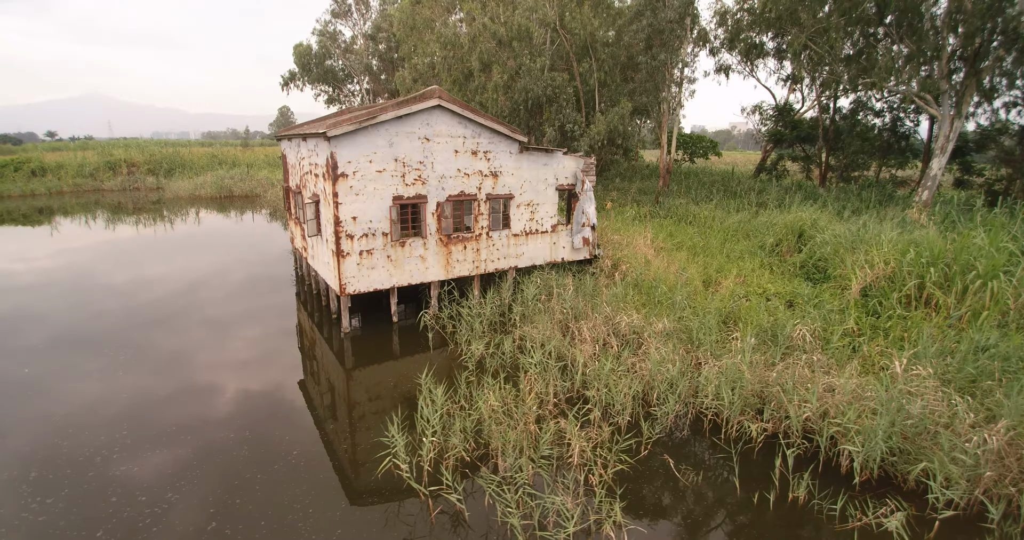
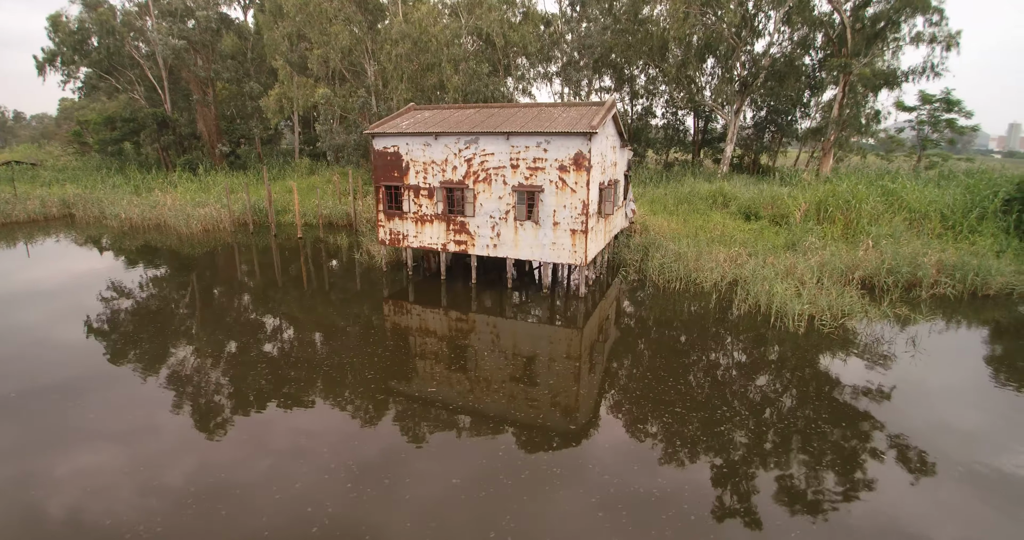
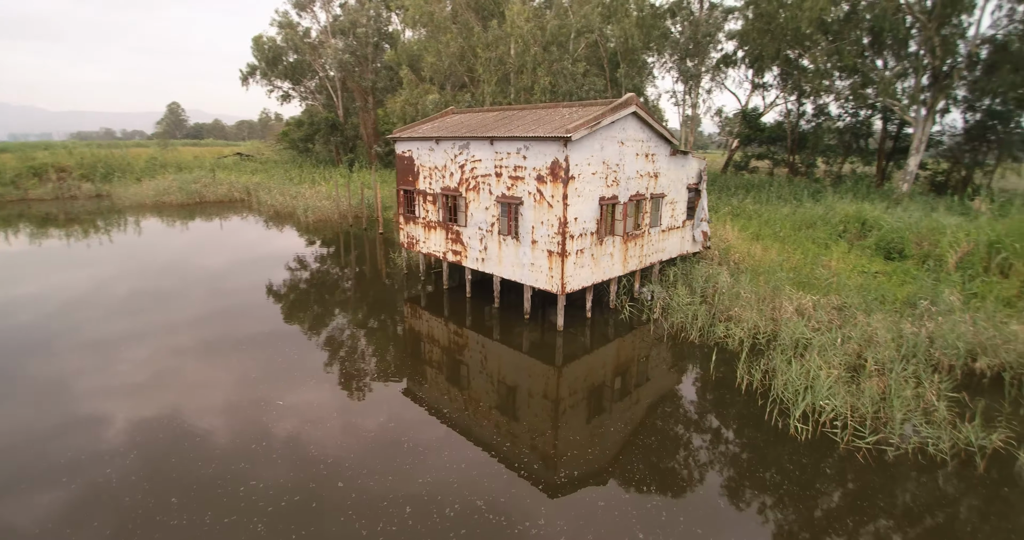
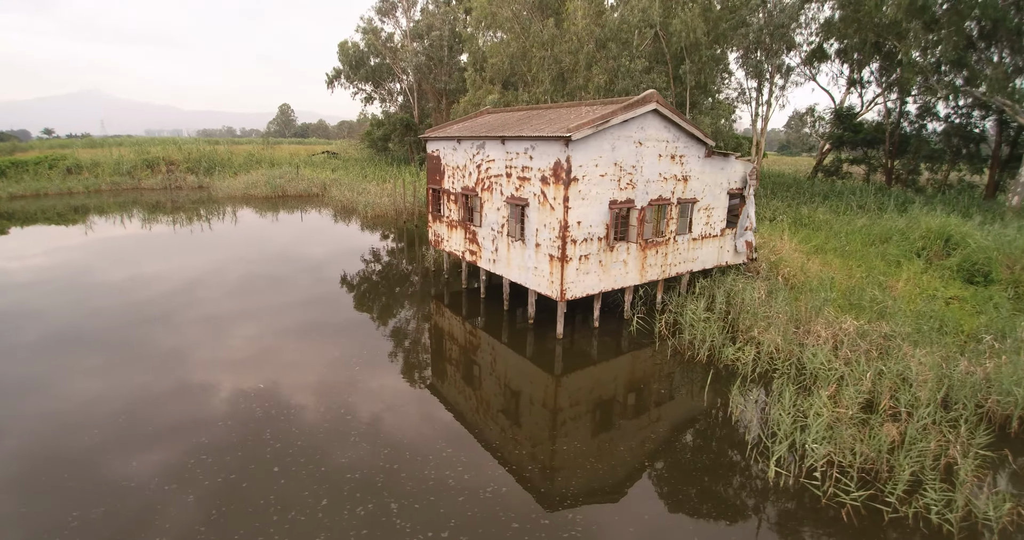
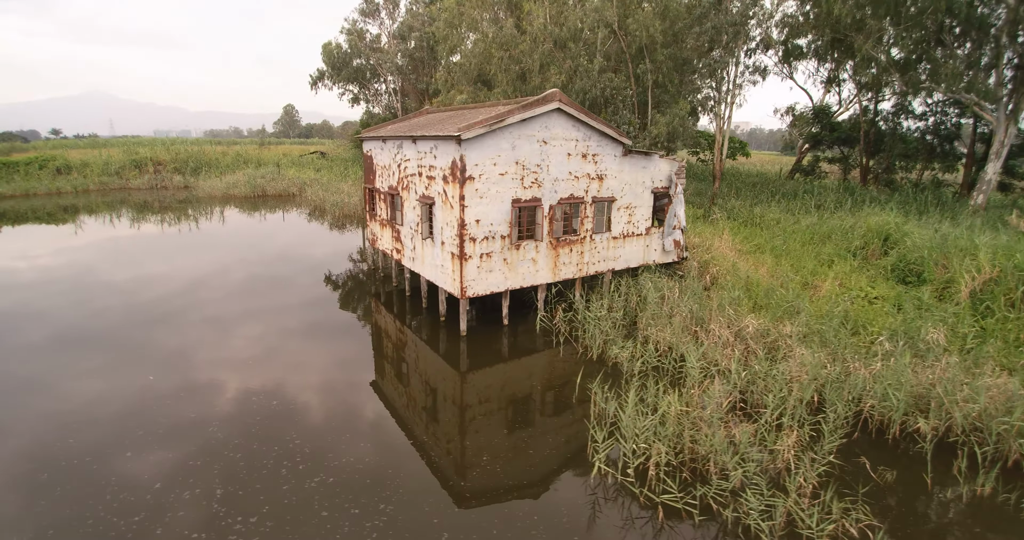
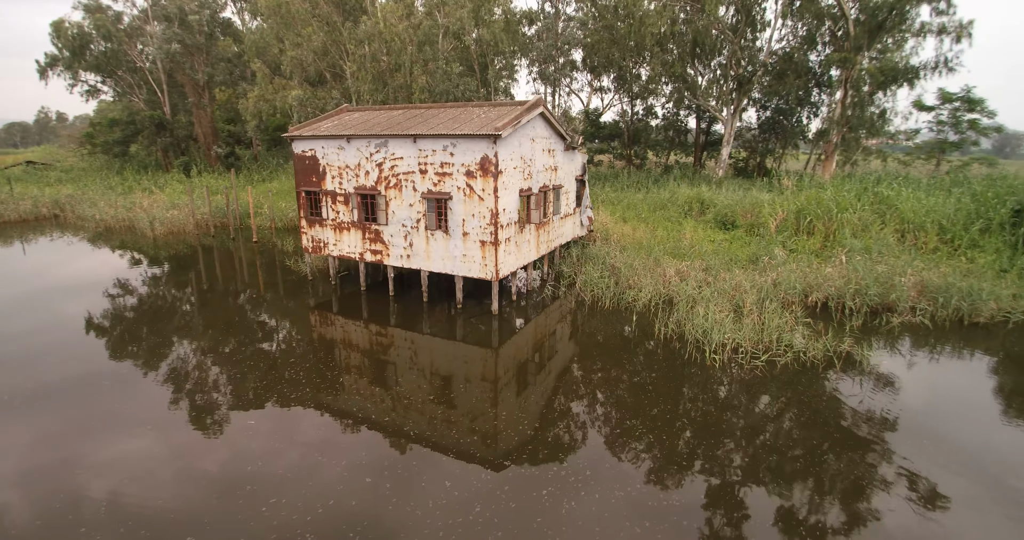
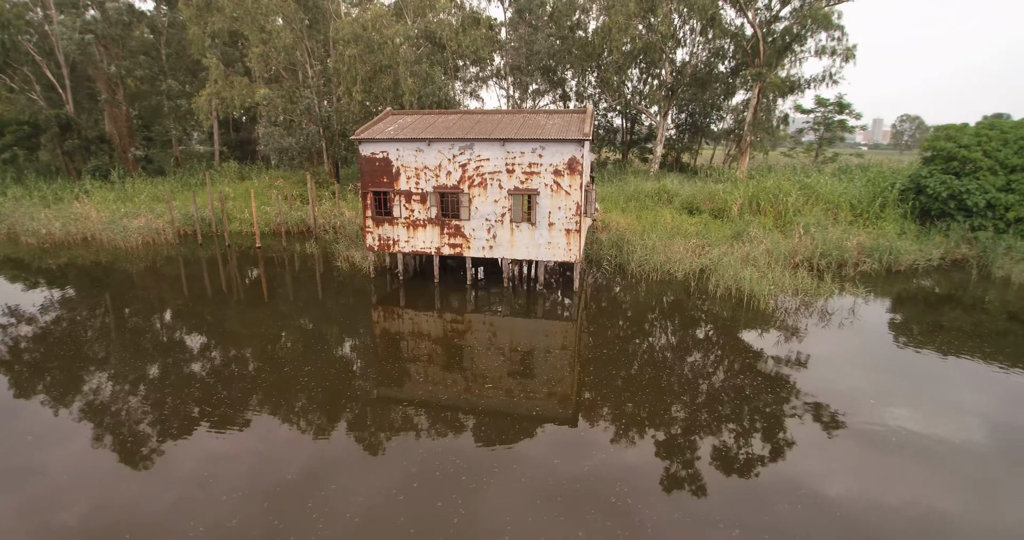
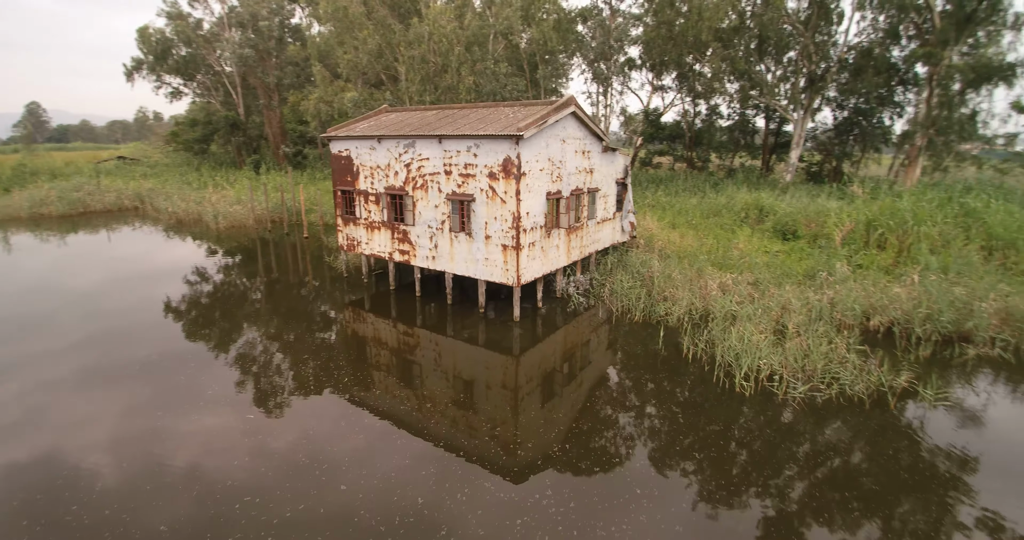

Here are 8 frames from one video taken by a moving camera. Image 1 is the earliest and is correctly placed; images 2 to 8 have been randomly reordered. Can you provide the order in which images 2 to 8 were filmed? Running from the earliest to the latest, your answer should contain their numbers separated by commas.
5, 4, 3, 8, 6, 2, 7
